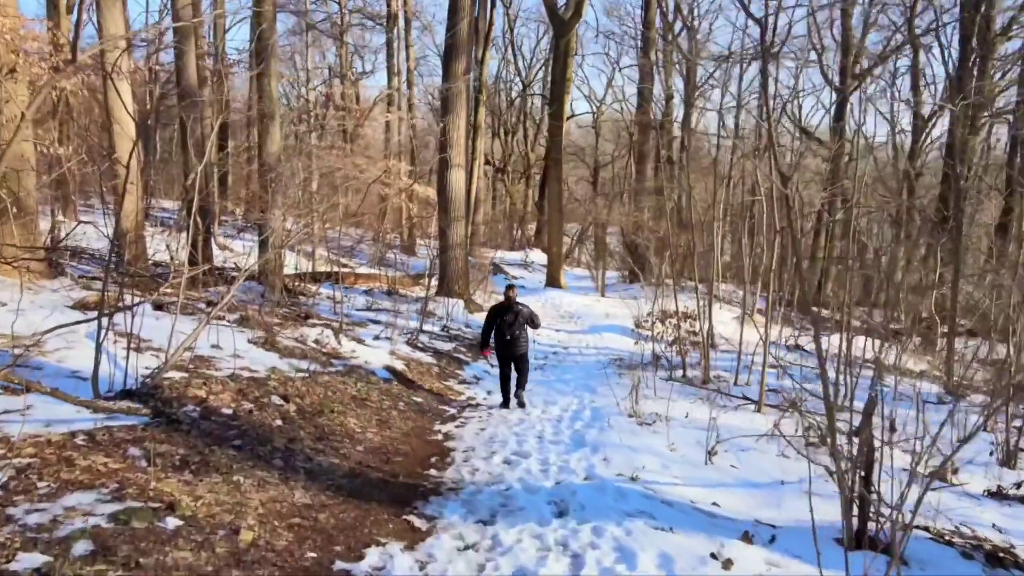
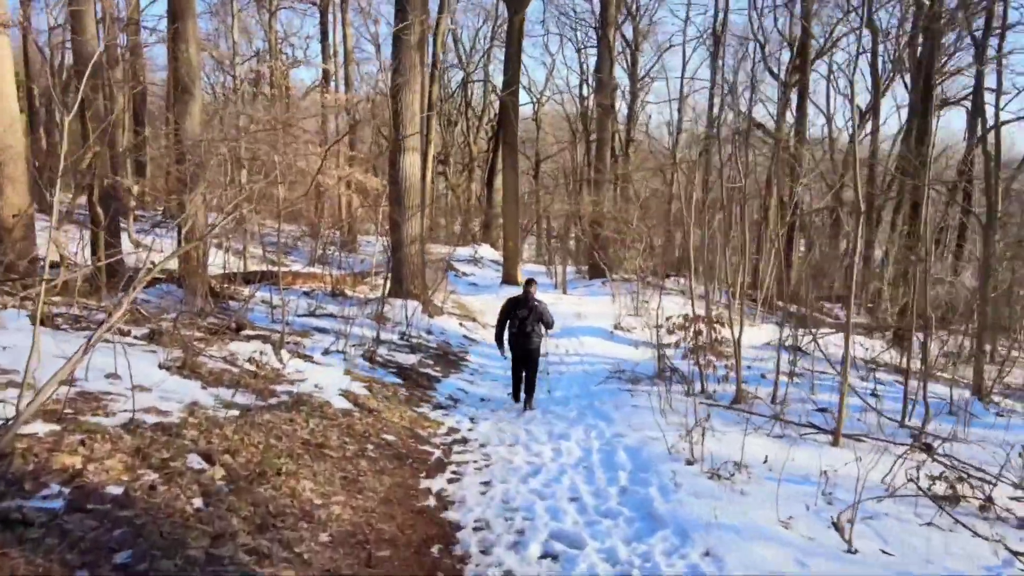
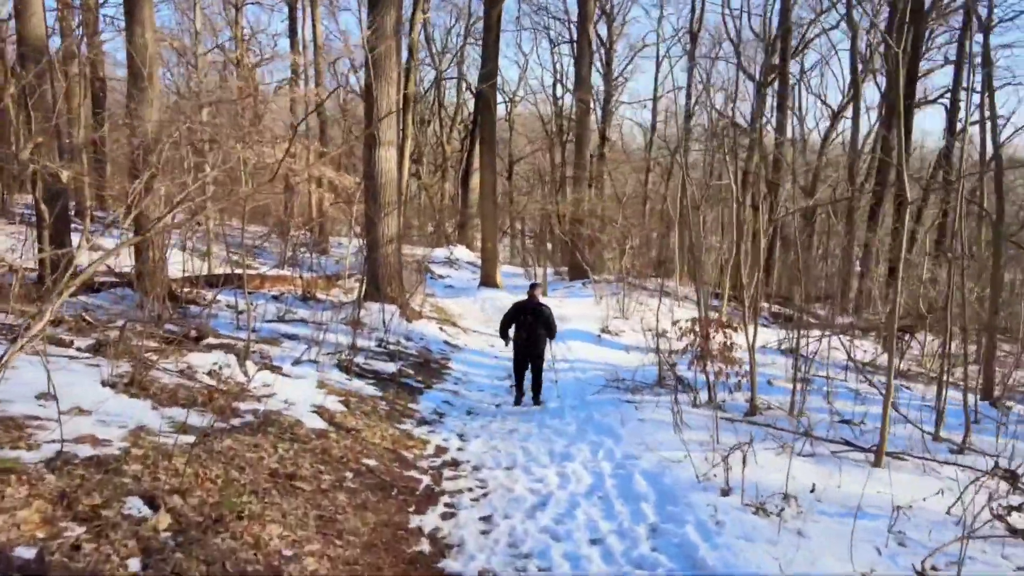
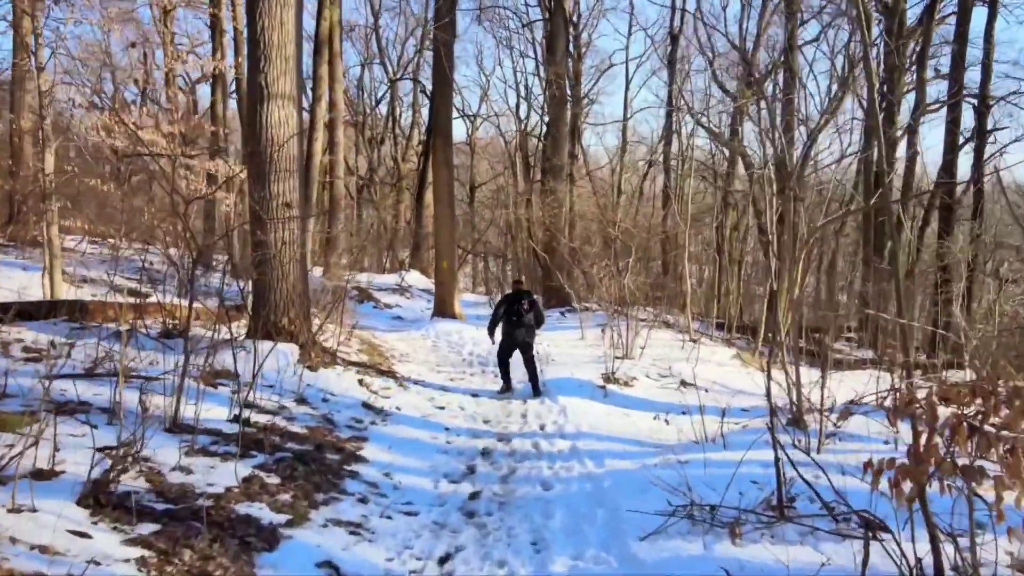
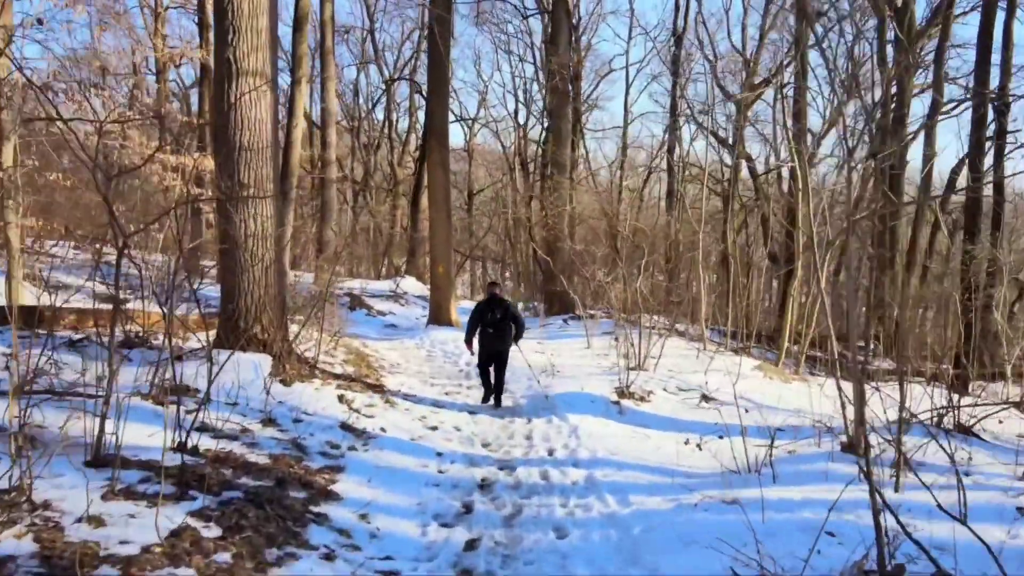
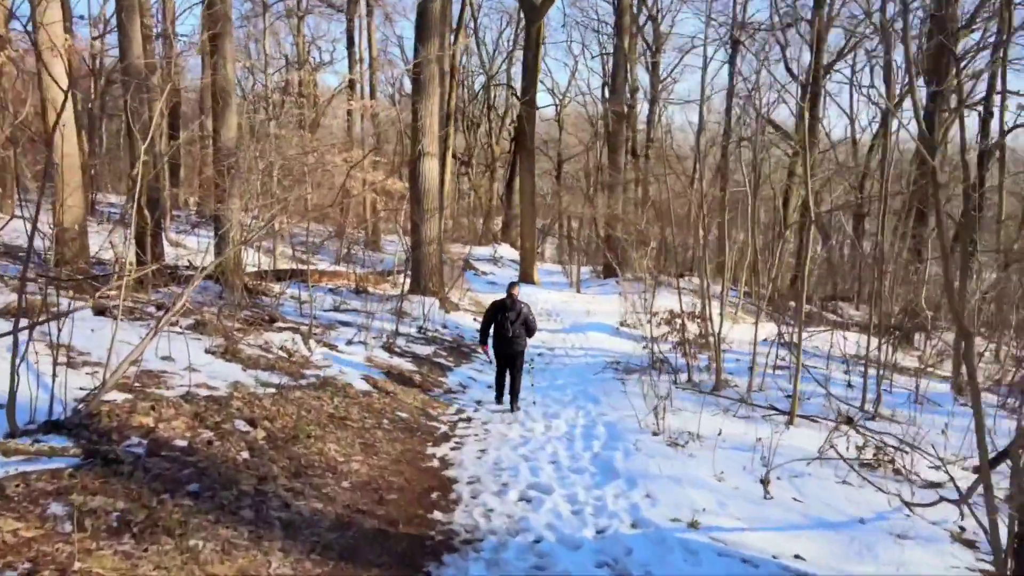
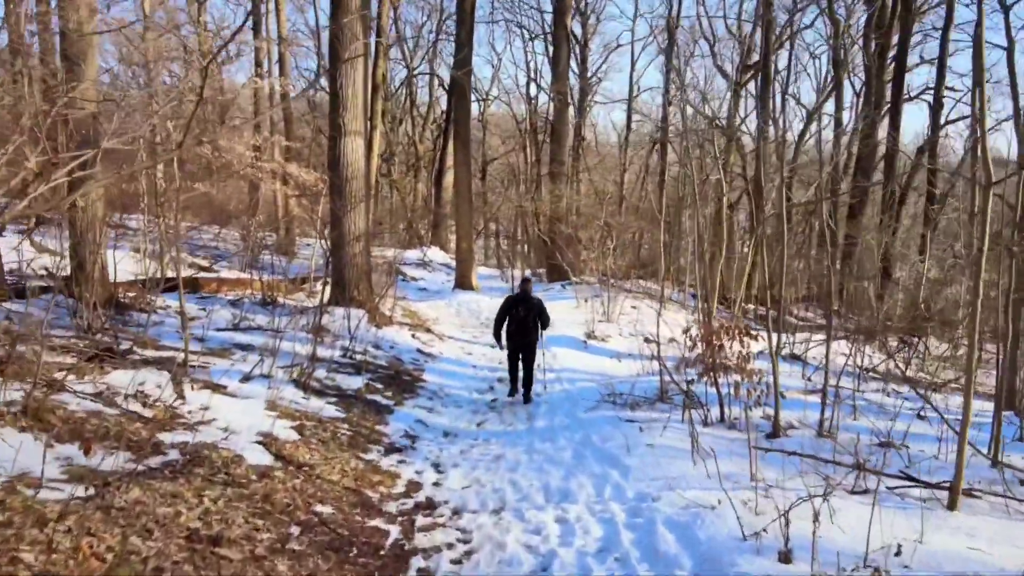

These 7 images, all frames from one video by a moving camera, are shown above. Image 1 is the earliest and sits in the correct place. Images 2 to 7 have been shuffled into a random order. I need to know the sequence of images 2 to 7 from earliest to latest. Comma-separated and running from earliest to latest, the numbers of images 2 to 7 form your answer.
6, 2, 3, 7, 4, 5
